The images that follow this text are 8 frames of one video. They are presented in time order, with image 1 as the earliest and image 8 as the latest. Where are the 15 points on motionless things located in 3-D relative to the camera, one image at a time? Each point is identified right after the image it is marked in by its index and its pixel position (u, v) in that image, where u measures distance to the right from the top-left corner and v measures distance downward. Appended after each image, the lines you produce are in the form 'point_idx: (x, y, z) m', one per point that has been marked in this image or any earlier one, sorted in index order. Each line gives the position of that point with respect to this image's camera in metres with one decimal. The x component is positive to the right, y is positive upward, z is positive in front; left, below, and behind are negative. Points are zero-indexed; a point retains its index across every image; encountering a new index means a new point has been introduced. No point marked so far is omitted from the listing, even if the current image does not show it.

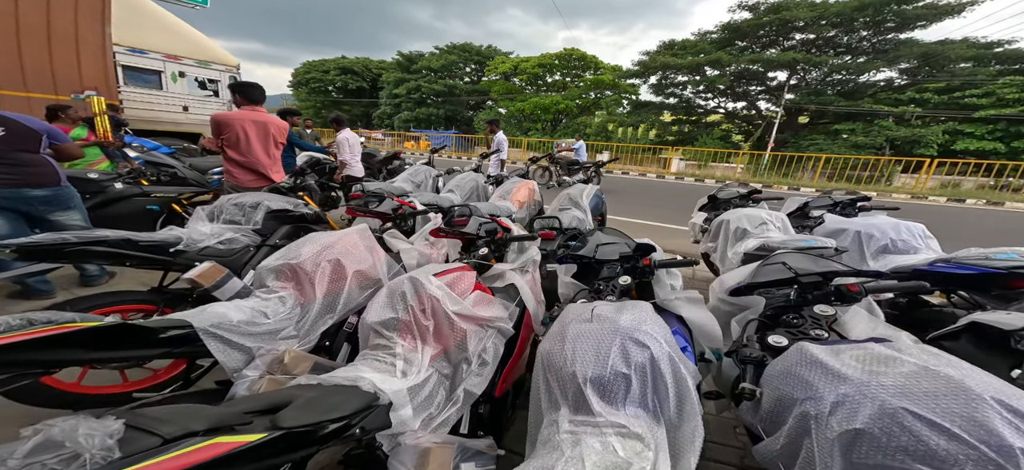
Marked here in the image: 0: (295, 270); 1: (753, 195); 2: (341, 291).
0: (-0.8, -0.1, +1.4) m
1: (+1.6, +0.3, +2.5) m
2: (-0.6, -0.2, +1.4) m
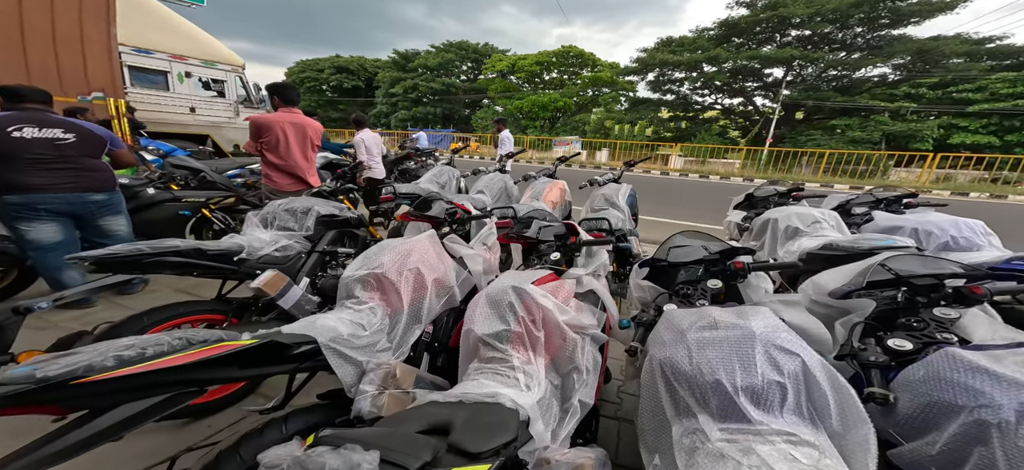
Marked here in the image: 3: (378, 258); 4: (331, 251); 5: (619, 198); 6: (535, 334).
0: (-0.5, -0.2, +1.4) m
1: (+1.9, +0.3, +2.6) m
2: (-0.3, -0.2, +1.4) m
3: (-0.5, -0.1, +1.5) m
4: (-1.1, -0.1, +2.2) m
5: (+0.8, +0.3, +3.0) m
6: (+0.1, -0.3, +1.0) m
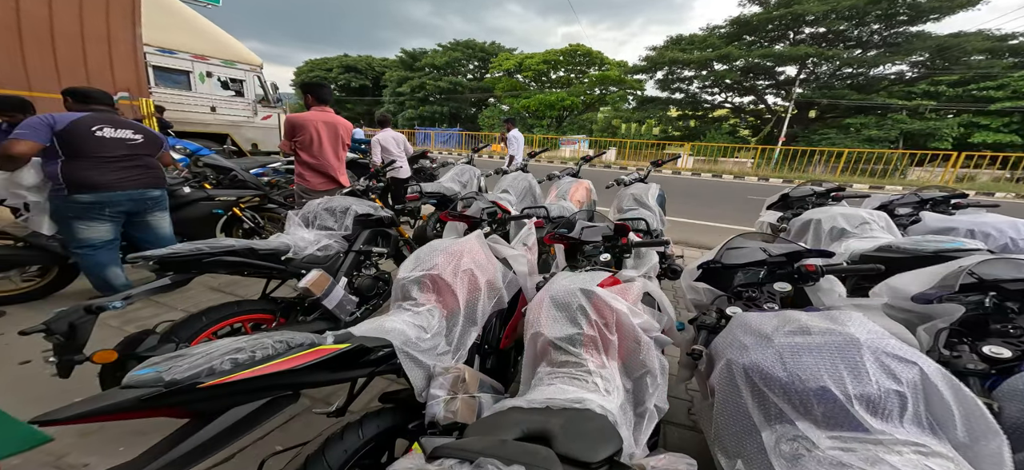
0: (-0.3, -0.2, +1.4) m
1: (+2.1, +0.3, +2.5) m
2: (-0.1, -0.2, +1.4) m
3: (-0.3, -0.1, +1.5) m
4: (-0.9, -0.1, +2.2) m
5: (+1.1, +0.3, +3.0) m
6: (+0.3, -0.3, +1.0) m
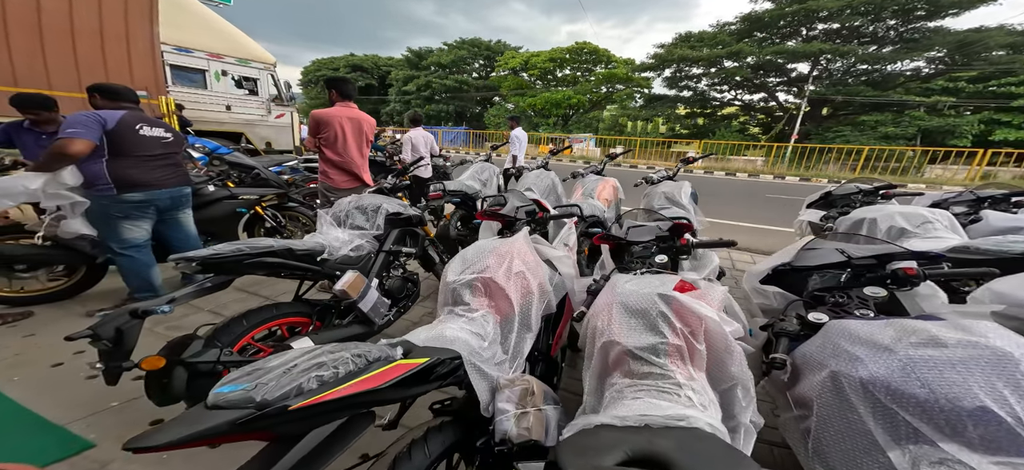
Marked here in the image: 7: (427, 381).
0: (-0.1, -0.2, +1.3) m
1: (+2.3, +0.3, +2.4) m
2: (+0.1, -0.2, +1.3) m
3: (-0.1, -0.1, +1.4) m
4: (-0.7, -0.1, +2.2) m
5: (+1.3, +0.3, +2.9) m
6: (+0.4, -0.3, +0.9) m
7: (-0.2, -0.3, +0.8) m
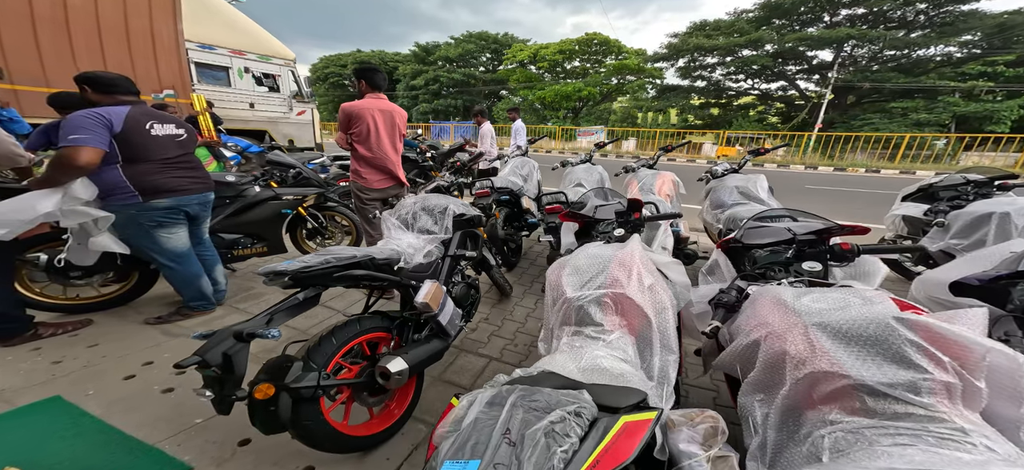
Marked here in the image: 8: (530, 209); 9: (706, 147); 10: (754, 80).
0: (+0.3, -0.2, +1.2) m
1: (+2.7, +0.3, +2.2) m
2: (+0.5, -0.3, +1.2) m
3: (+0.3, -0.1, +1.2) m
4: (-0.2, -0.1, +2.0) m
5: (+1.7, +0.3, +2.7) m
6: (+0.8, -0.3, +0.7) m
7: (+0.2, -0.3, +0.6) m
8: (+0.1, +0.3, +4.0) m
9: (+6.9, +3.3, +14.5) m
10: (+11.0, +7.2, +17.4) m
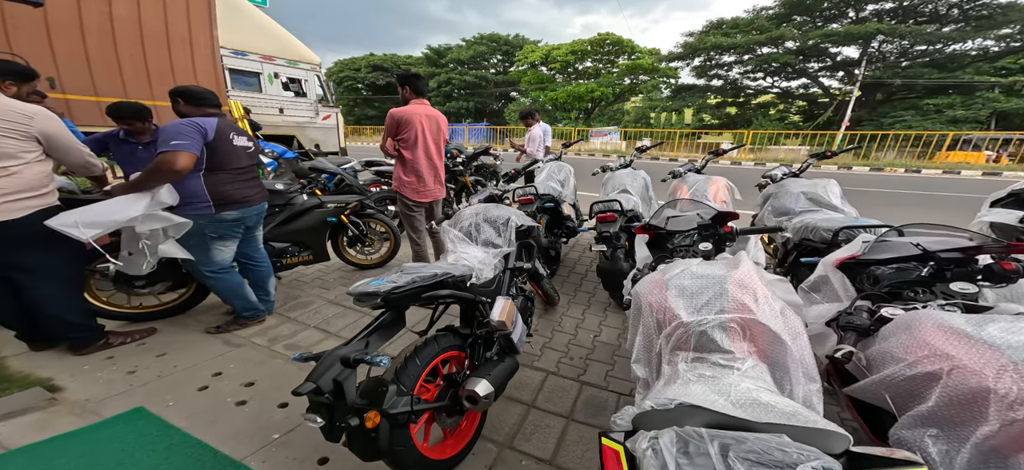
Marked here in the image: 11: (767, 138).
0: (+0.7, -0.2, +1.0) m
1: (+3.1, +0.3, +2.0) m
2: (+0.8, -0.3, +1.0) m
3: (+0.6, -0.2, +1.1) m
4: (+0.1, -0.2, +1.9) m
5: (+2.1, +0.3, +2.5) m
6: (+1.2, -0.3, +0.6) m
7: (+0.5, -0.4, +0.5) m
8: (+0.5, +0.2, +3.9) m
9: (+7.6, +3.3, +14.2) m
10: (+11.7, +7.1, +17.0) m
11: (+9.4, +3.7, +14.4) m
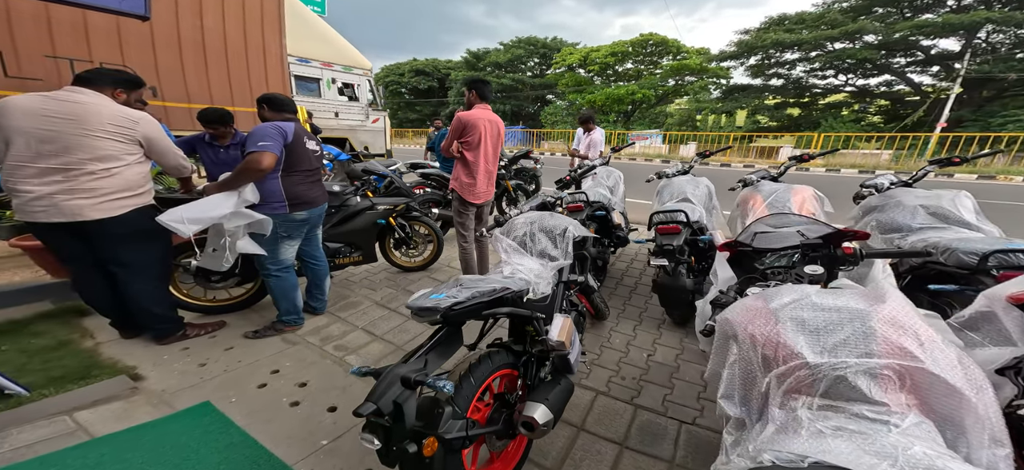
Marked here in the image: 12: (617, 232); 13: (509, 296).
0: (+0.8, -0.3, +0.8) m
1: (+3.4, +0.1, +1.5) m
2: (+1.0, -0.4, +0.8) m
3: (+0.8, -0.2, +0.8) m
4: (+0.4, -0.2, +1.7) m
5: (+2.4, +0.1, +2.1) m
6: (+1.3, -0.4, +0.3) m
7: (+0.6, -0.4, +0.2) m
8: (+1.0, +0.1, +3.6) m
9: (+9.3, +2.9, +13.1) m
10: (+13.9, +6.5, +15.4) m
11: (+11.2, +3.3, +13.0) m
12: (+1.0, 0.0, +3.5) m
13: (0.0, -0.2, +1.3) m
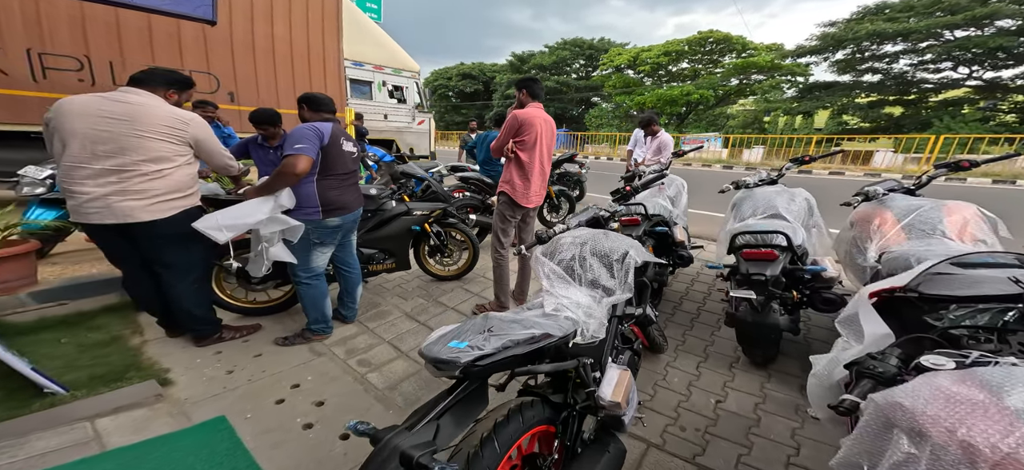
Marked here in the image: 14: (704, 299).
0: (+0.8, -0.4, +0.2) m
1: (+3.4, -0.1, +0.5) m
2: (+0.9, -0.5, +0.2) m
3: (+0.8, -0.4, +0.3) m
4: (+0.5, -0.3, +1.2) m
5: (+2.6, -0.1, +1.3) m
6: (+1.2, -0.5, -0.3) m
7: (+0.5, -0.5, -0.3) m
8: (+1.4, -0.1, +3.0) m
9: (+11.0, +2.3, +11.2) m
10: (+16.0, +5.8, +13.0) m
11: (+12.9, +2.6, +10.9) m
12: (+1.4, -0.1, +2.9) m
13: (+0.1, -0.3, +0.8) m
14: (+2.0, -0.7, +3.8) m
